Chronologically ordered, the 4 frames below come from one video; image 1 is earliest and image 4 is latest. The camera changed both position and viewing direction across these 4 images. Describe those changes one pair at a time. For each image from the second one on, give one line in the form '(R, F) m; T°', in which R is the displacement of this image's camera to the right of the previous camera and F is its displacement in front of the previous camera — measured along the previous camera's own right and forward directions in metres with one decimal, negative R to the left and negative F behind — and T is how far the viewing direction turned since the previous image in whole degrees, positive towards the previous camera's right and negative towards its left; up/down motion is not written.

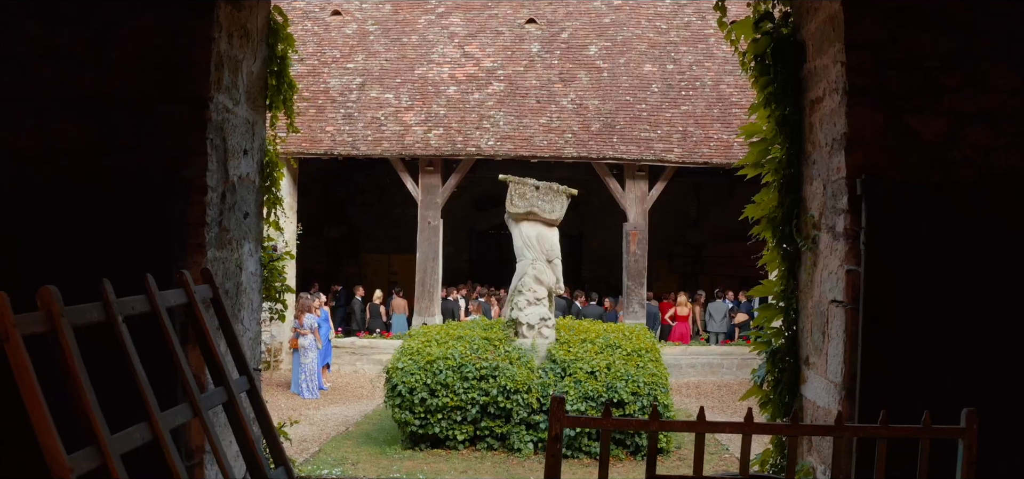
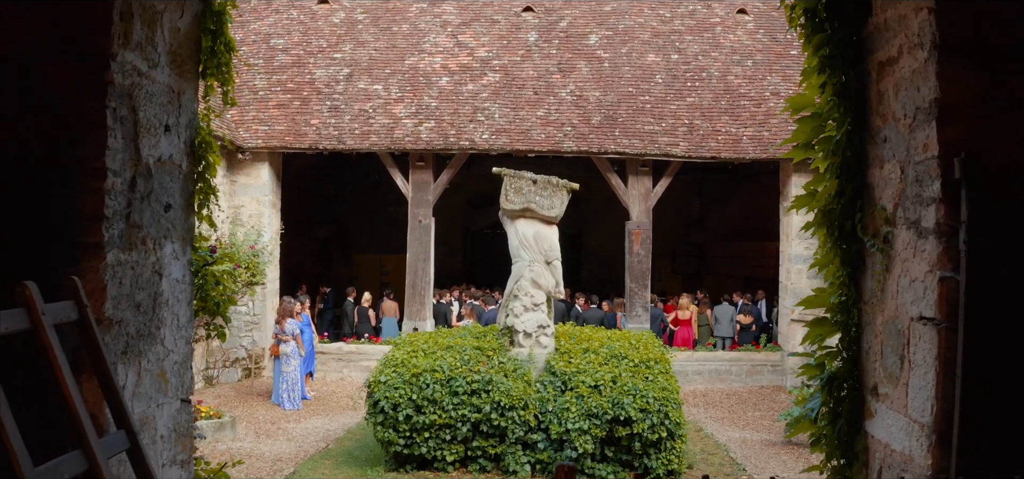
(0.0, +0.8) m; 0°
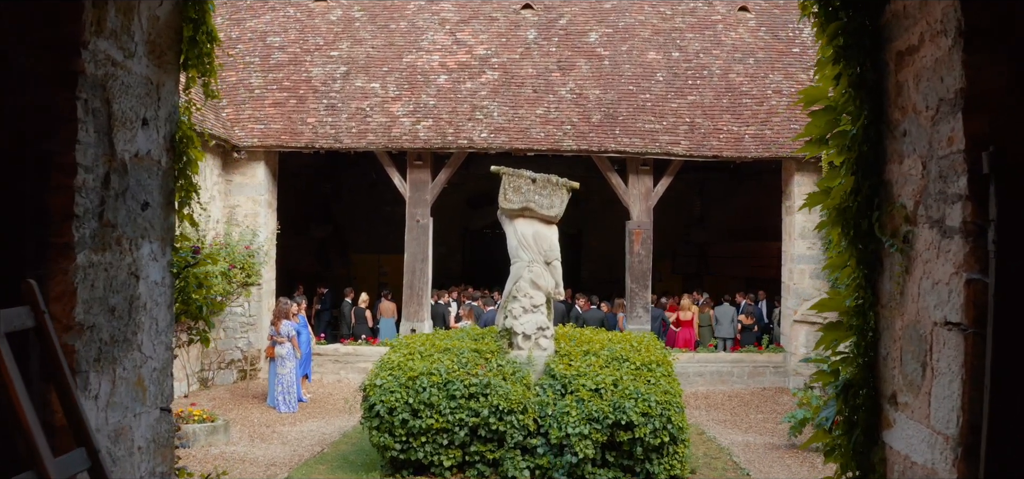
(0.0, +0.2) m; 0°
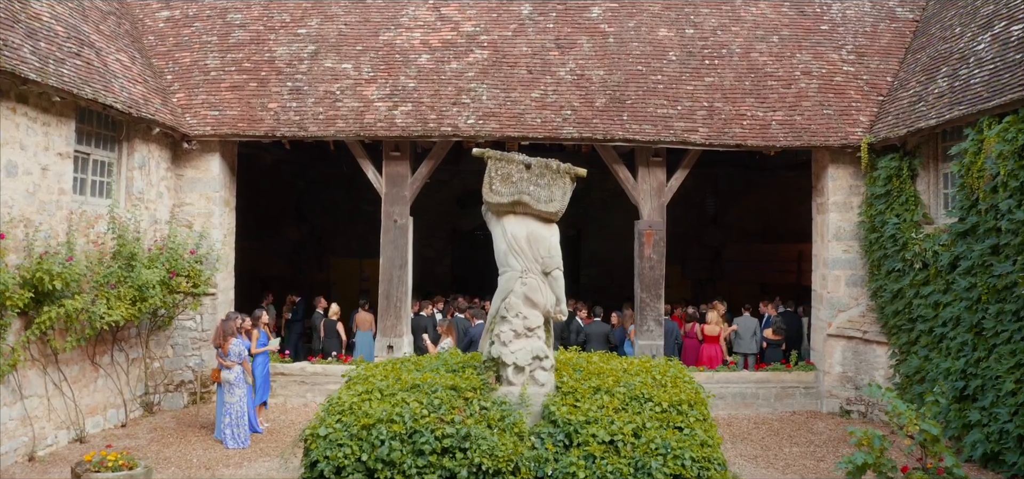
(+0.1, +1.6) m; 0°
